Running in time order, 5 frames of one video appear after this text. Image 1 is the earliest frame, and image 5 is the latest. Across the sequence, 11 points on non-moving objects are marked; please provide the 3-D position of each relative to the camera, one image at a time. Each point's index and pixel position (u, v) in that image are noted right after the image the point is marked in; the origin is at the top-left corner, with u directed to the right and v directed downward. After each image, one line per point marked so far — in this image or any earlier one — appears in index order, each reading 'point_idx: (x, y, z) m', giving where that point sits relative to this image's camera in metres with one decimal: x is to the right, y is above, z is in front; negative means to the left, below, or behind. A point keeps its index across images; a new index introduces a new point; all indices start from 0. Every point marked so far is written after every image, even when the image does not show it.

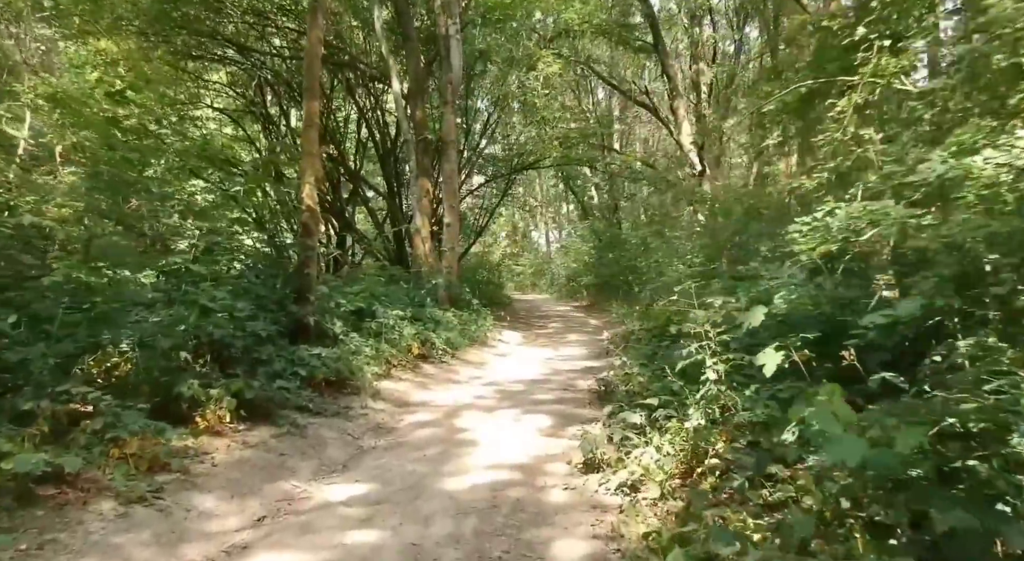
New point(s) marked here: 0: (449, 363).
0: (-0.9, -1.1, +9.0) m
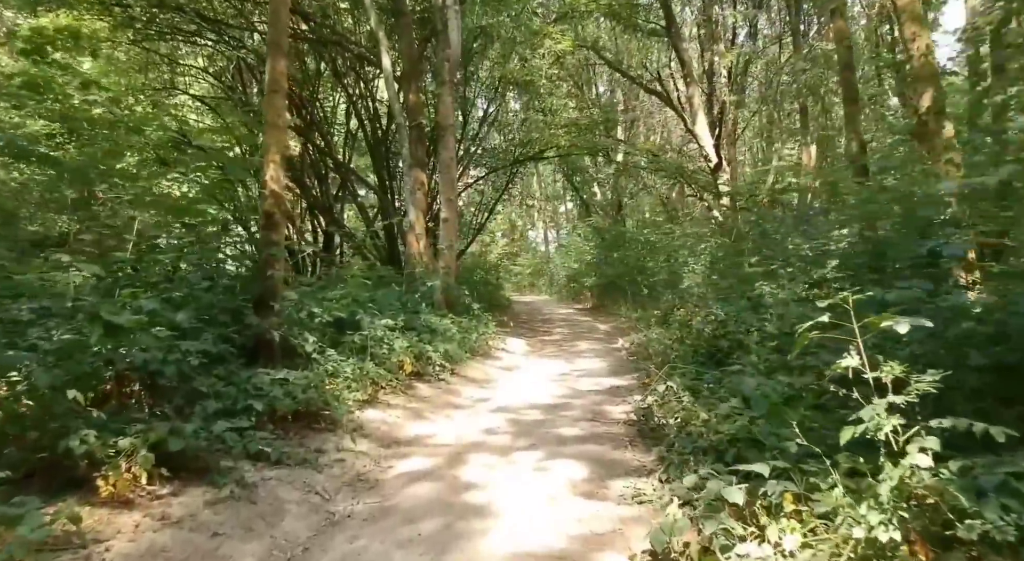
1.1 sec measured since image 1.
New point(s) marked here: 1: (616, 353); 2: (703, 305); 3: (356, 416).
0: (-0.8, -1.2, +7.6) m
1: (+1.7, -1.2, +10.8) m
2: (+2.9, -0.4, +10.0) m
3: (-1.3, -1.1, +5.4) m
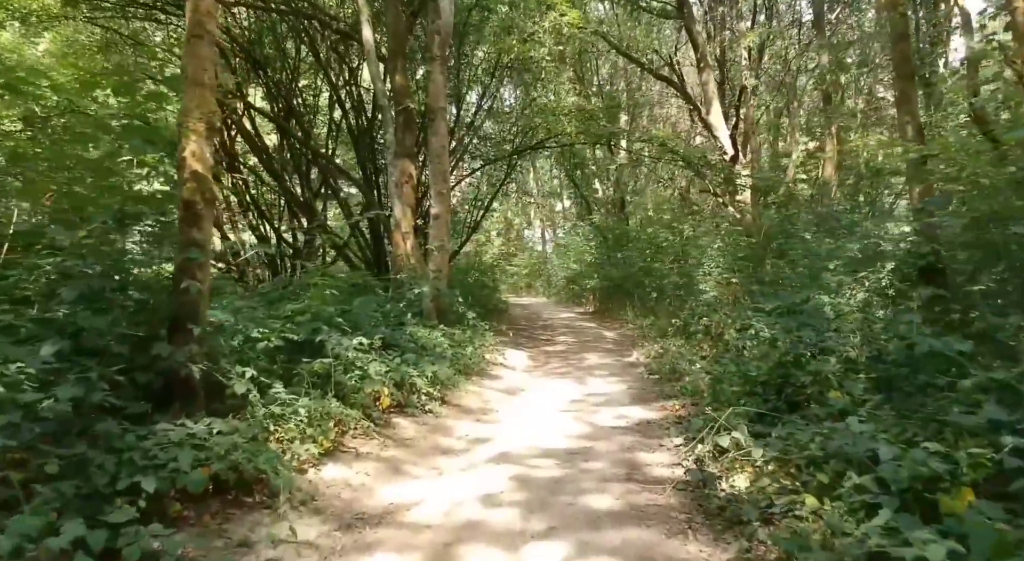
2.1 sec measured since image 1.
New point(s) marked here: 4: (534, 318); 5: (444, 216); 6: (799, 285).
0: (-0.7, -1.3, +6.1) m
1: (+1.7, -1.3, +9.3) m
2: (+2.9, -0.4, +8.6) m
3: (-1.2, -1.2, +4.0) m
4: (+0.7, -1.1, +19.5) m
5: (-1.1, +1.1, +10.8) m
6: (+4.1, -0.1, +9.3) m
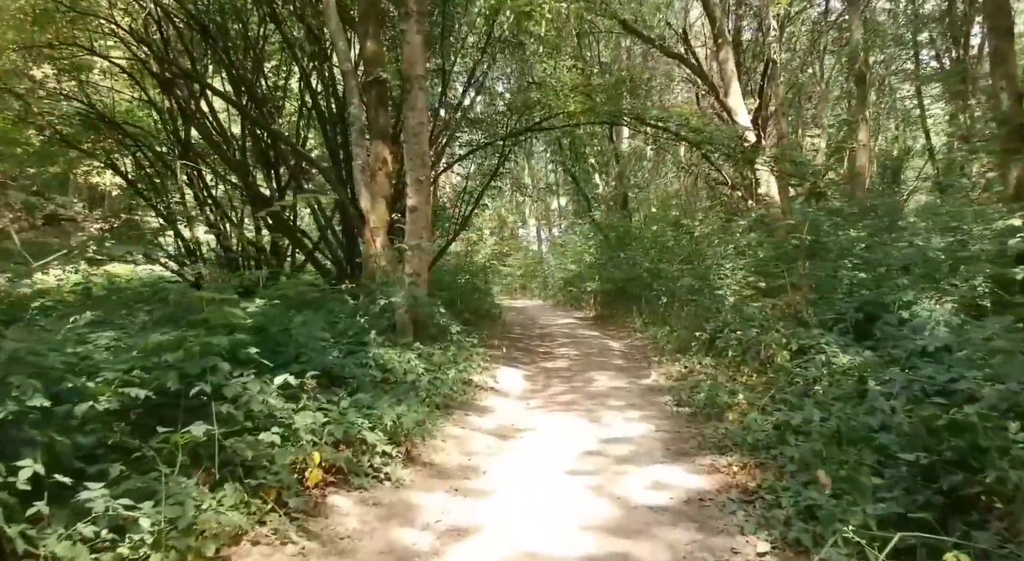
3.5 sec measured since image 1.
0: (-0.8, -1.3, +4.3) m
1: (+1.6, -1.4, +7.5) m
2: (+2.8, -0.5, +6.7) m
3: (-1.3, -1.3, +2.1) m
4: (+0.5, -1.2, +17.7) m
5: (-1.2, +1.0, +9.0) m
6: (+4.0, -0.1, +7.5) m
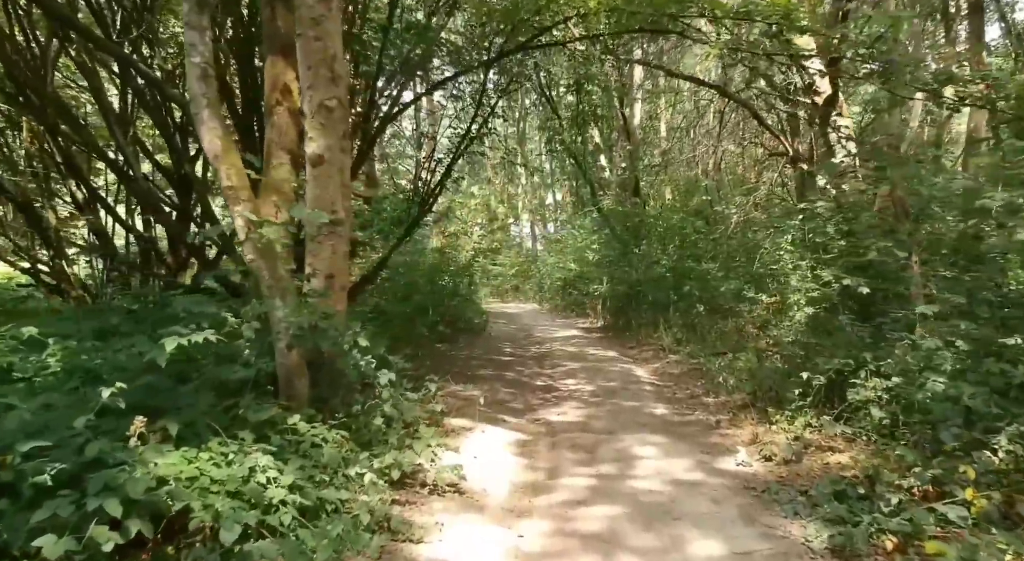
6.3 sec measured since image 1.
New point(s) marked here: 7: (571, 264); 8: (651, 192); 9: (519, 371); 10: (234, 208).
0: (-0.9, -1.4, +0.4) m
1: (+1.5, -1.4, +3.6) m
2: (+2.7, -0.6, +2.9) m
3: (-1.4, -1.3, -1.8) m
4: (+0.2, -1.3, +13.8) m
5: (-1.4, +0.9, +5.1) m
6: (+3.8, -0.2, +3.6) m
7: (+1.8, +0.5, +18.6) m
8: (+3.7, +2.4, +17.3) m
9: (+0.1, -1.4, +9.8) m
10: (-2.1, +0.3, +5.2) m
